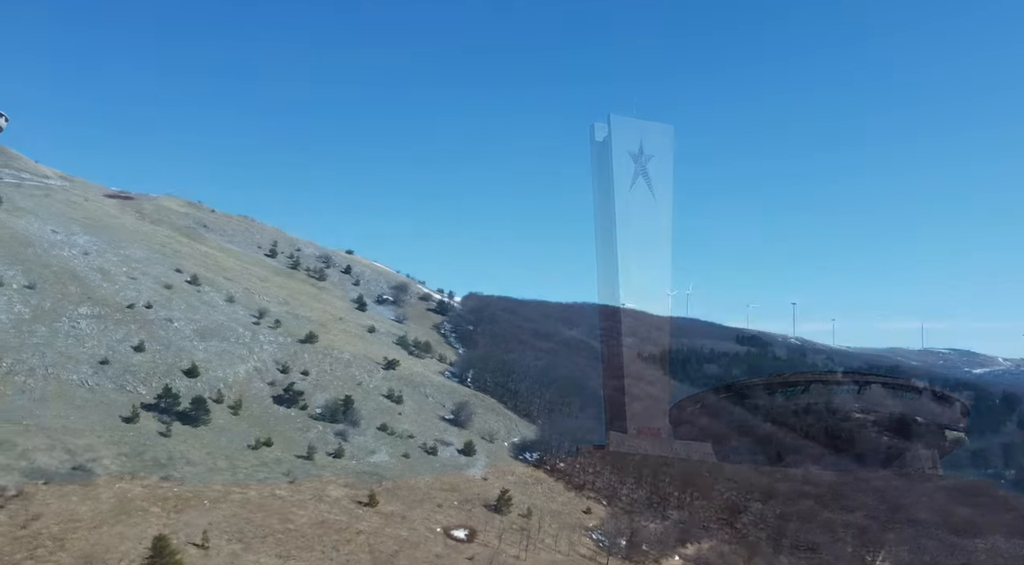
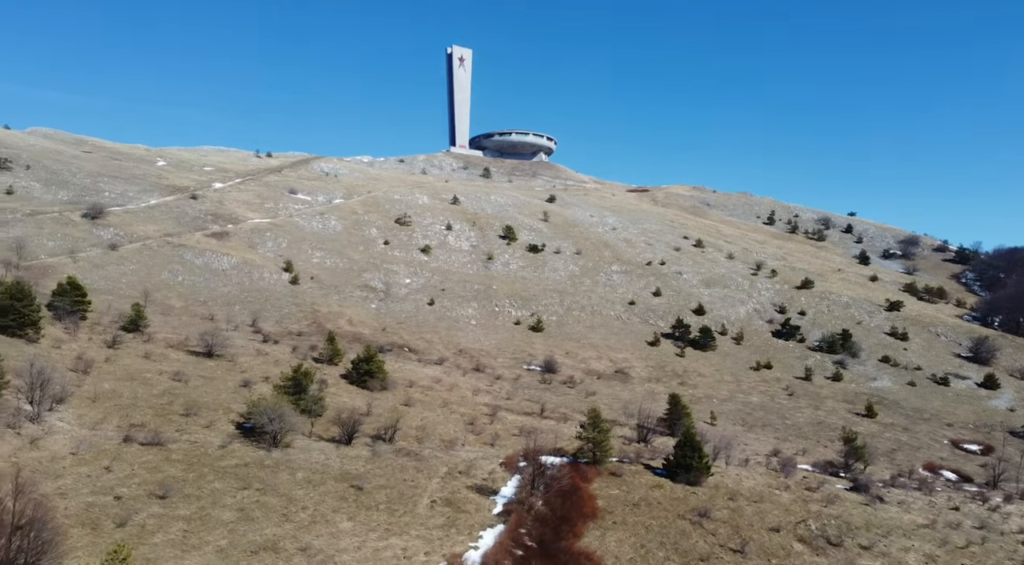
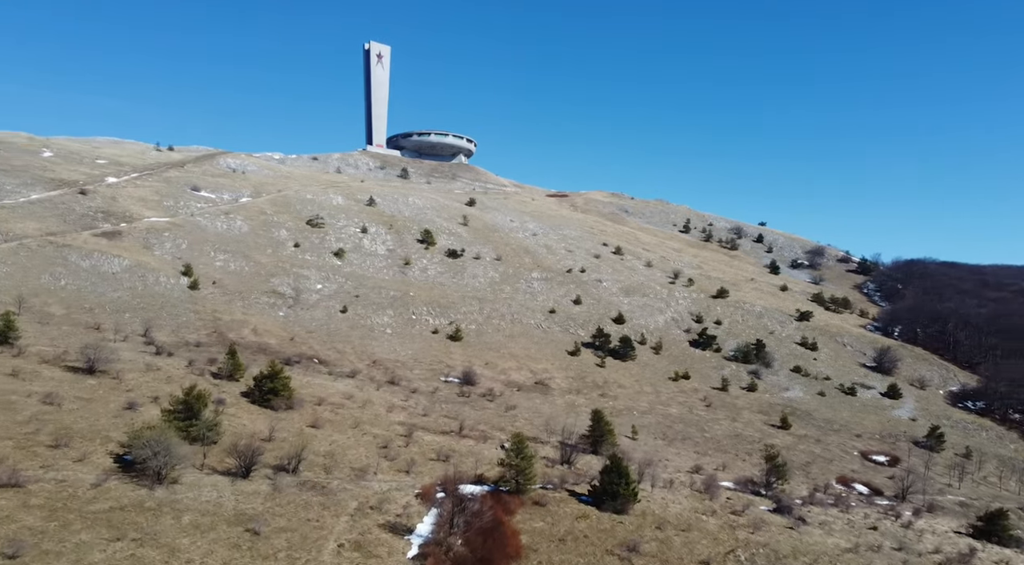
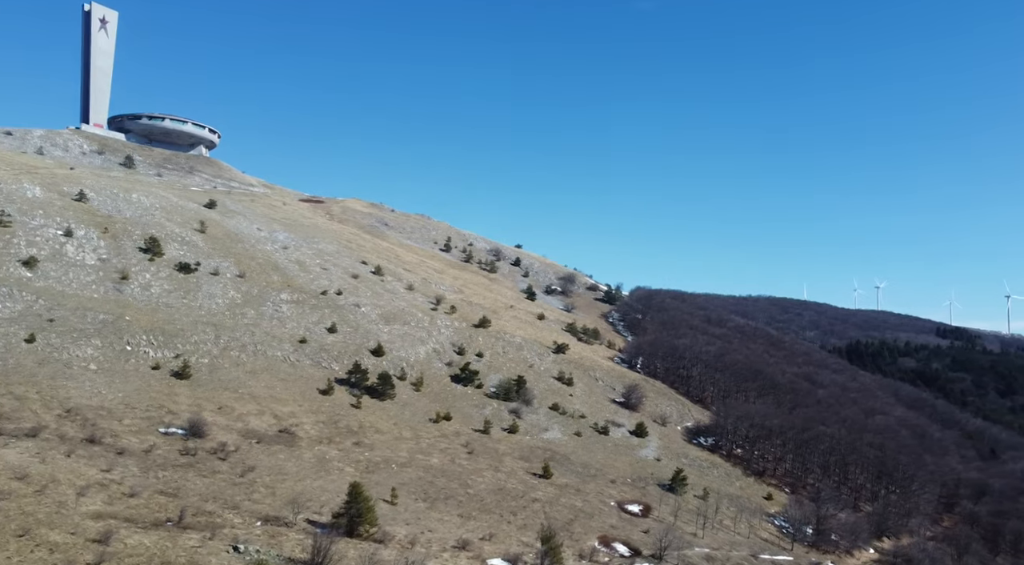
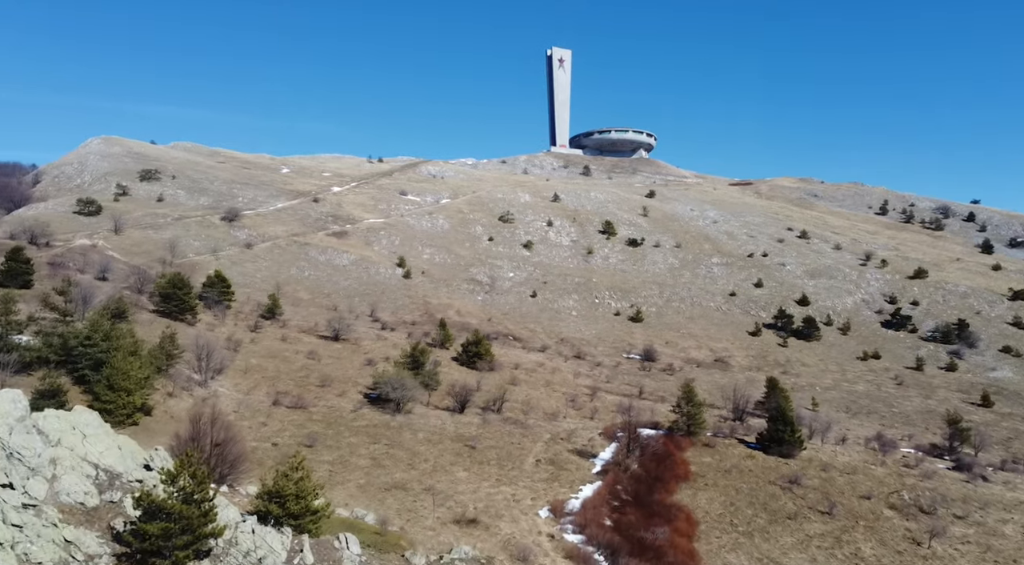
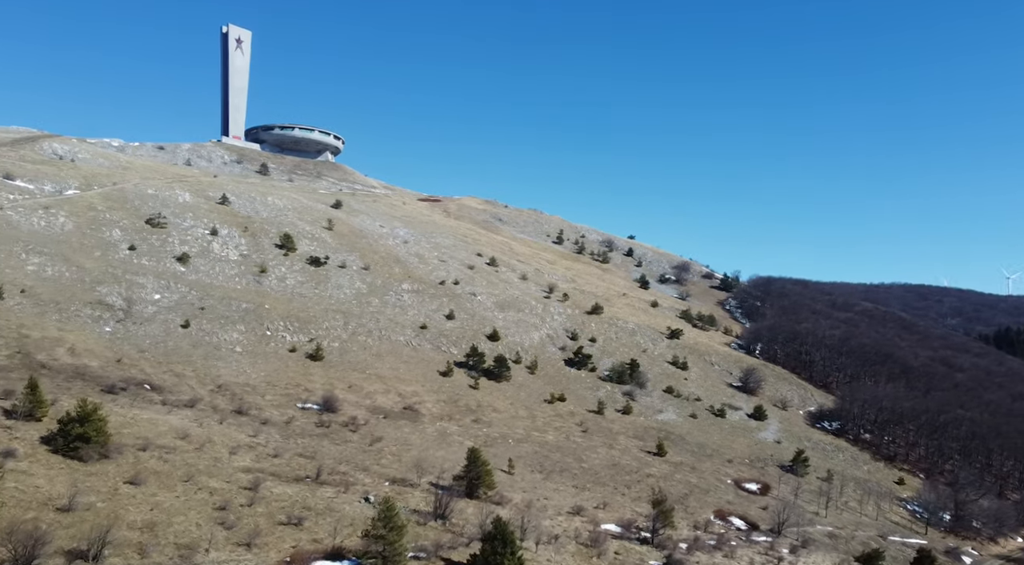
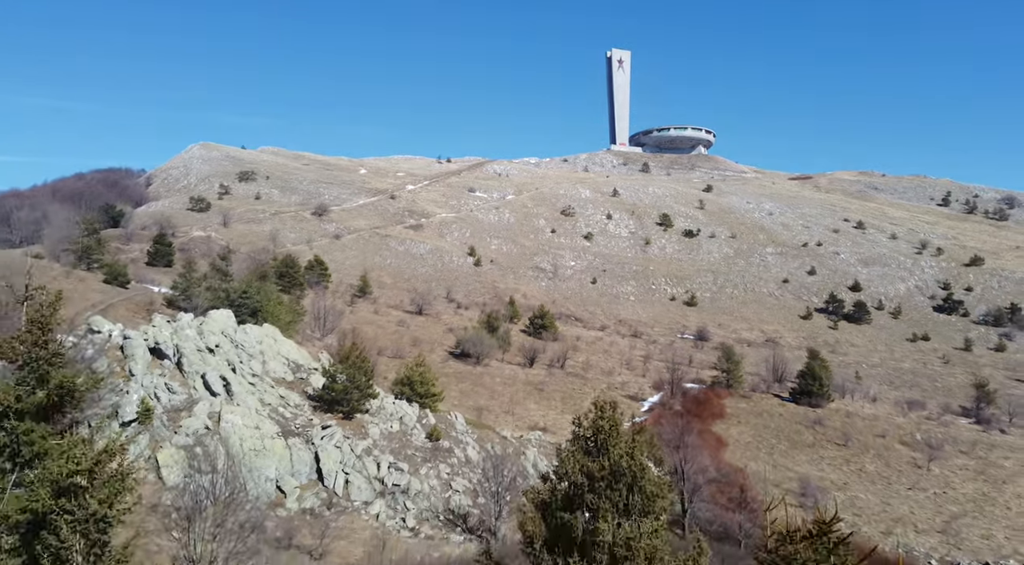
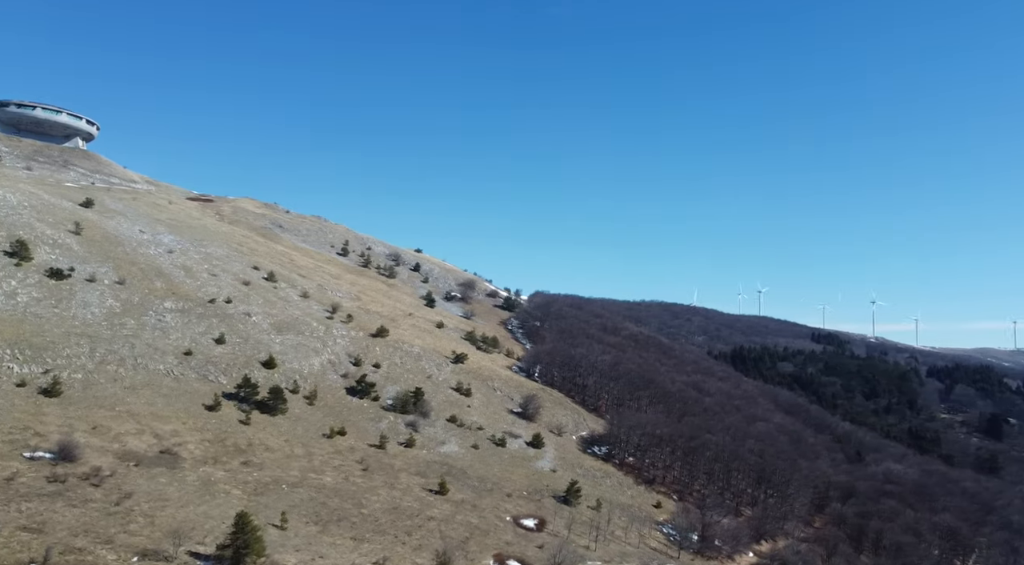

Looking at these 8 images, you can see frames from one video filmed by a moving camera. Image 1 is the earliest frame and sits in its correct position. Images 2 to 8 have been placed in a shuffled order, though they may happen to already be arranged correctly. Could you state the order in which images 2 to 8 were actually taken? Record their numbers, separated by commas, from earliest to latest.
8, 4, 6, 3, 2, 5, 7
